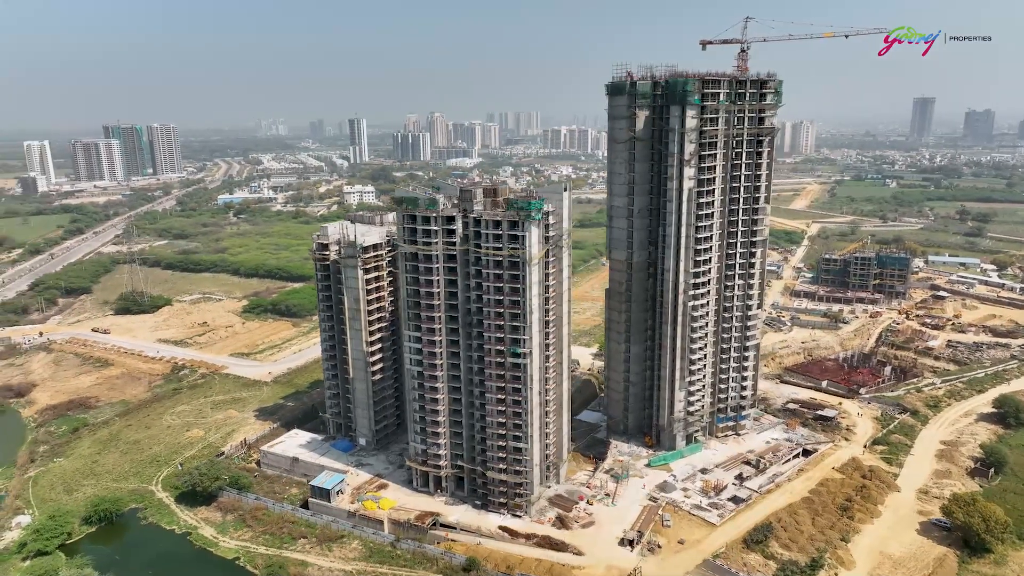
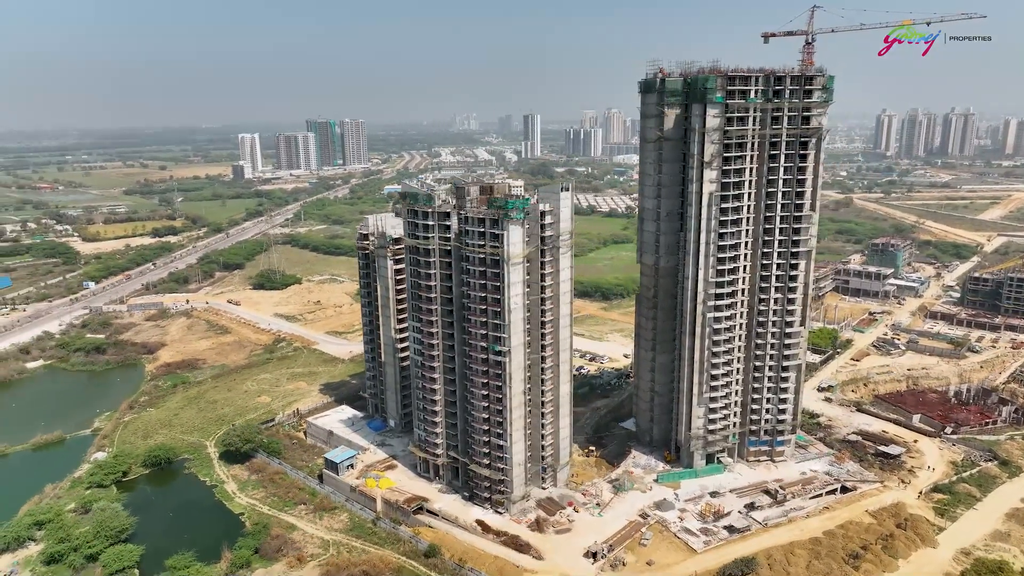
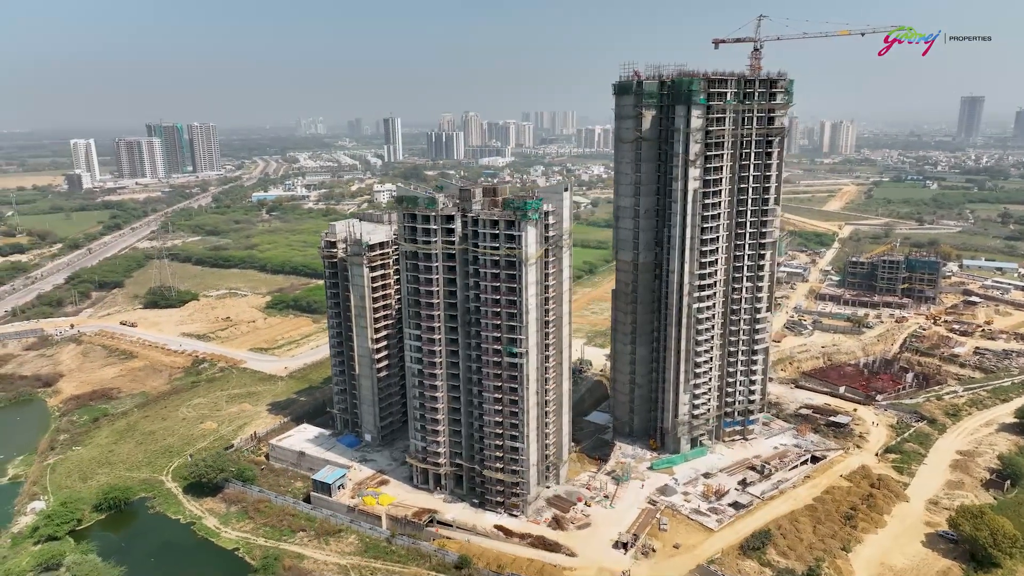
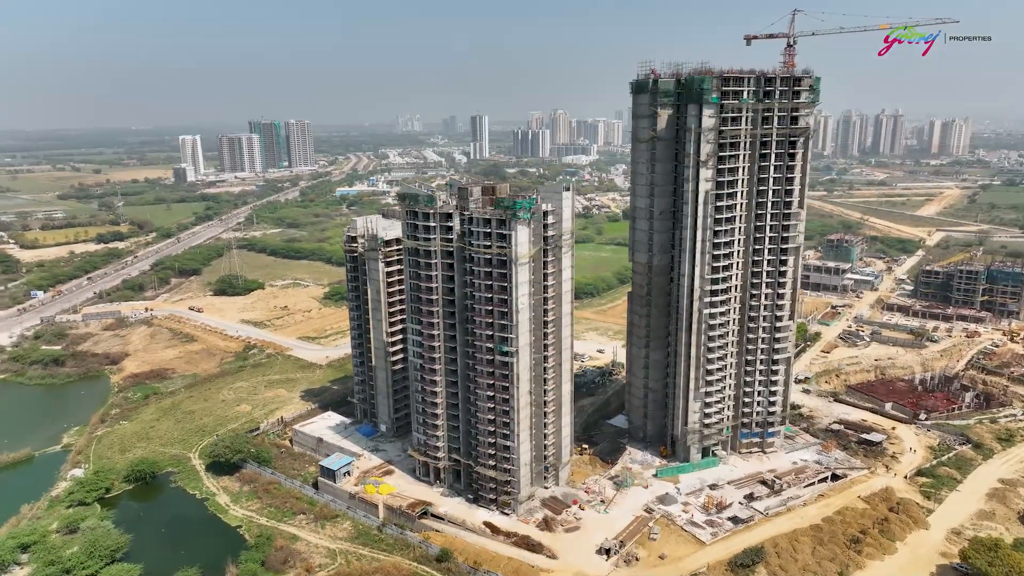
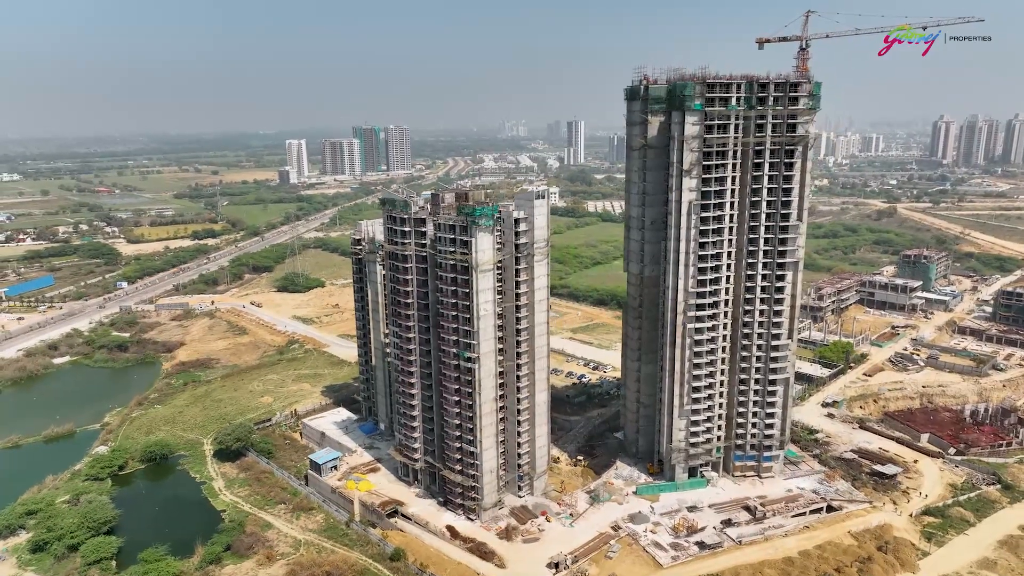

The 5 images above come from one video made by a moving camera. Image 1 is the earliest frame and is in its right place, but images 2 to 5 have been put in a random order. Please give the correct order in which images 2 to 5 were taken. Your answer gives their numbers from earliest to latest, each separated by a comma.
3, 4, 2, 5
